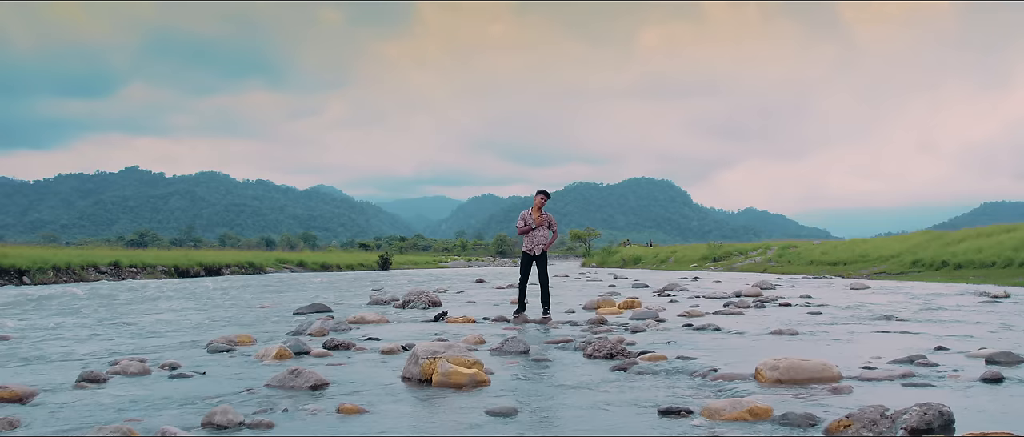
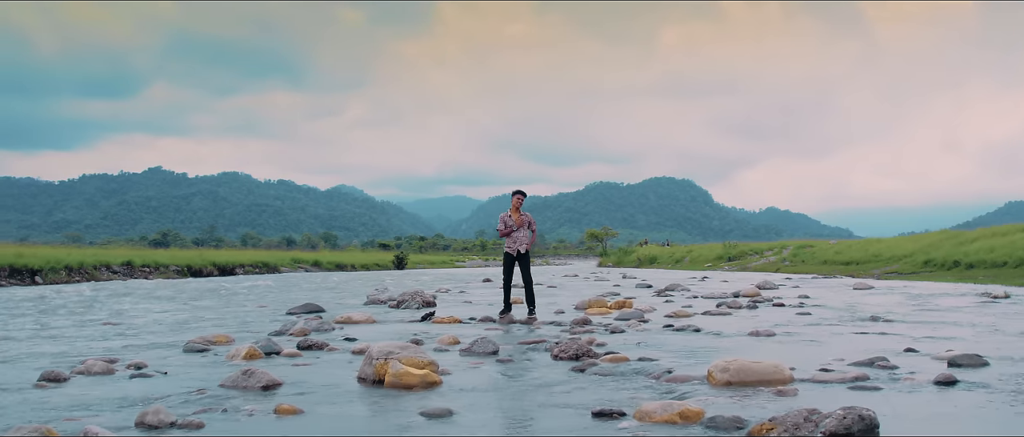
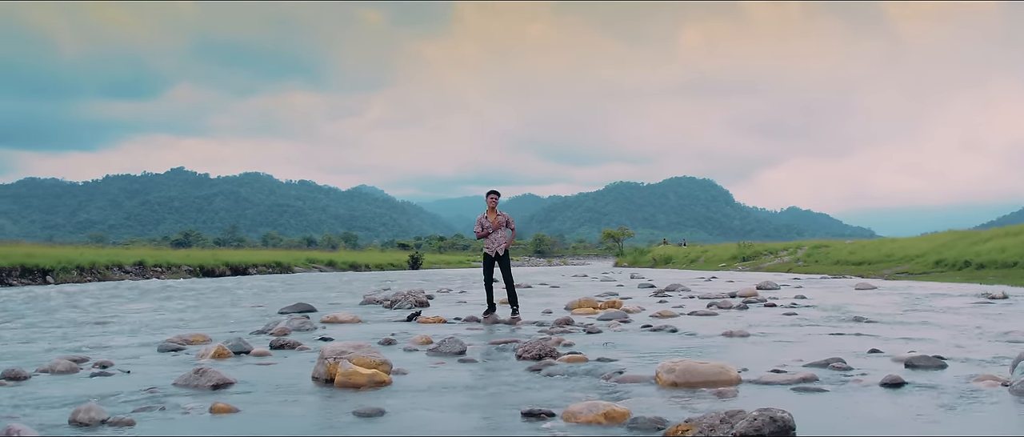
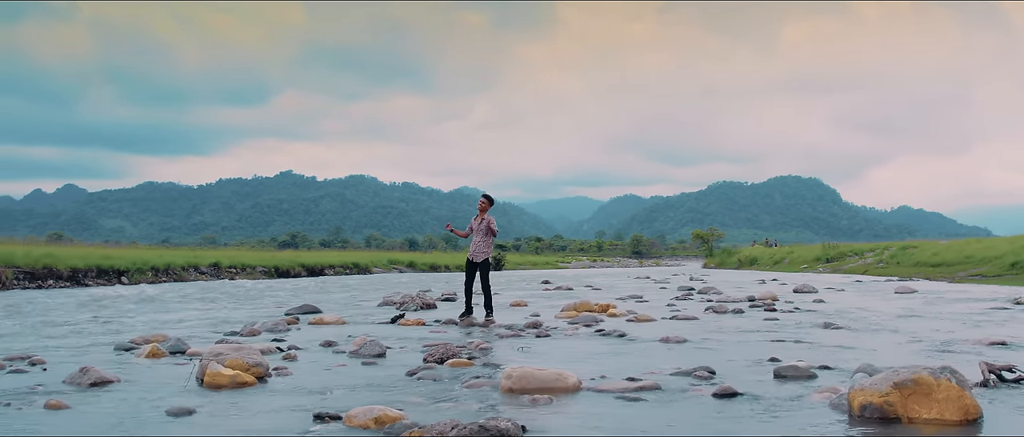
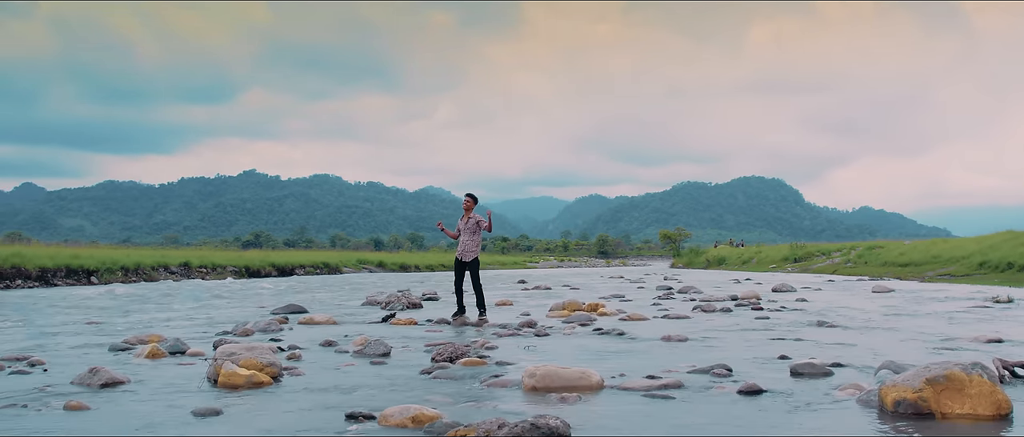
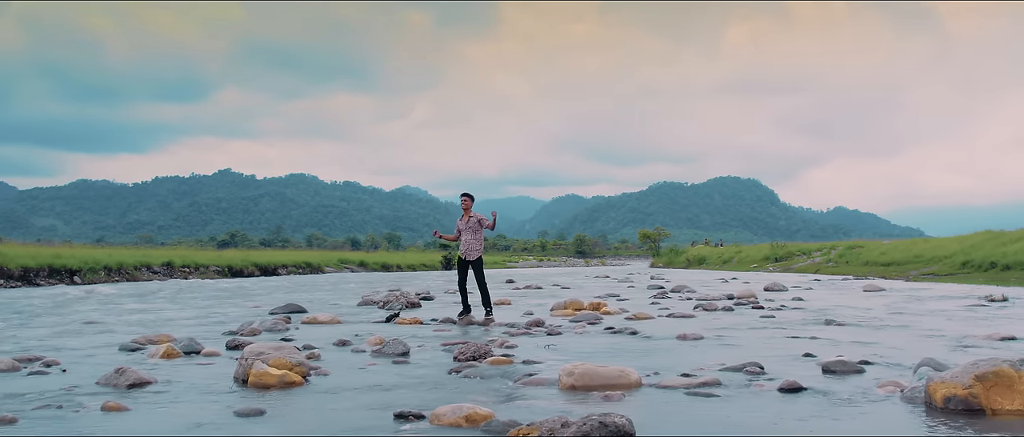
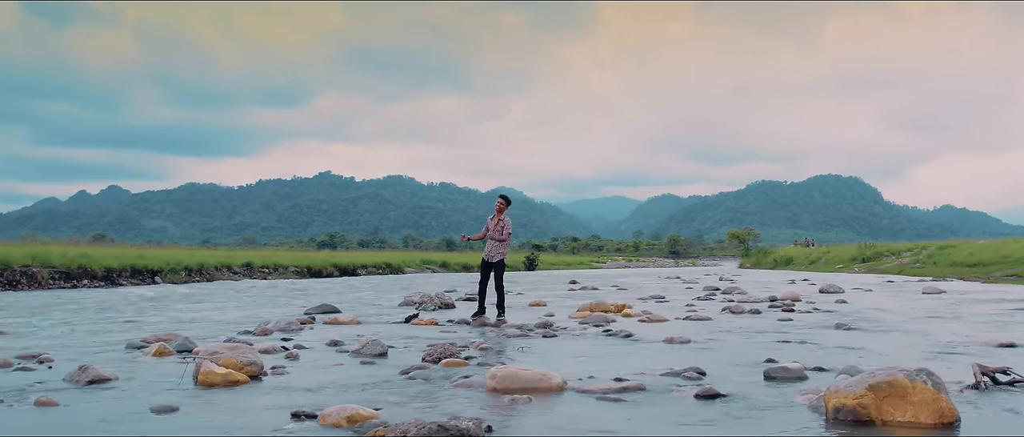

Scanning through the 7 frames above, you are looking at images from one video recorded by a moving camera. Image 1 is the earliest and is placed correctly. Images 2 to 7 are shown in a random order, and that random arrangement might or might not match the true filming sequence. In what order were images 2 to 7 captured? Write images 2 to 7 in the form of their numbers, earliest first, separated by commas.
2, 3, 6, 5, 4, 7
